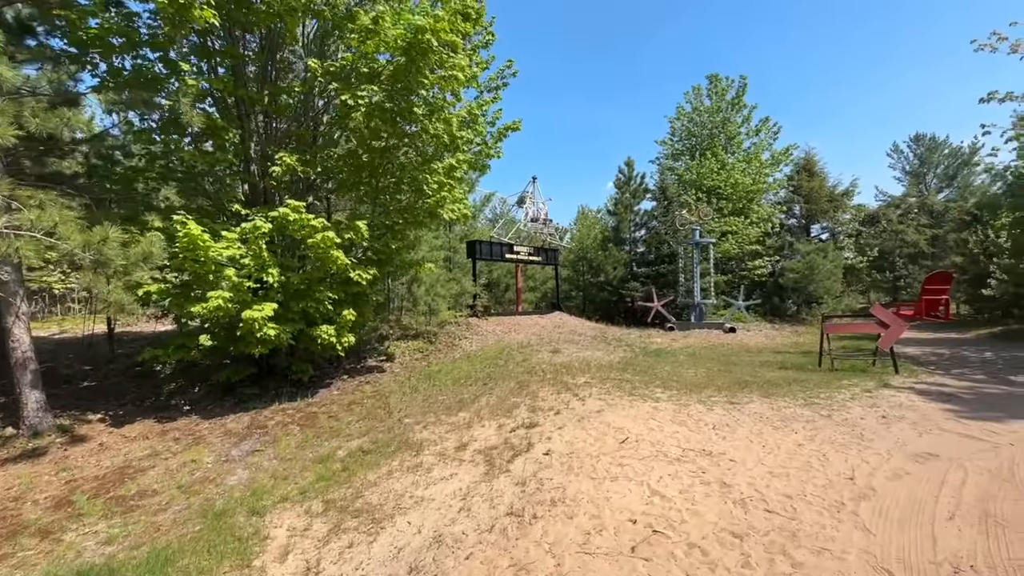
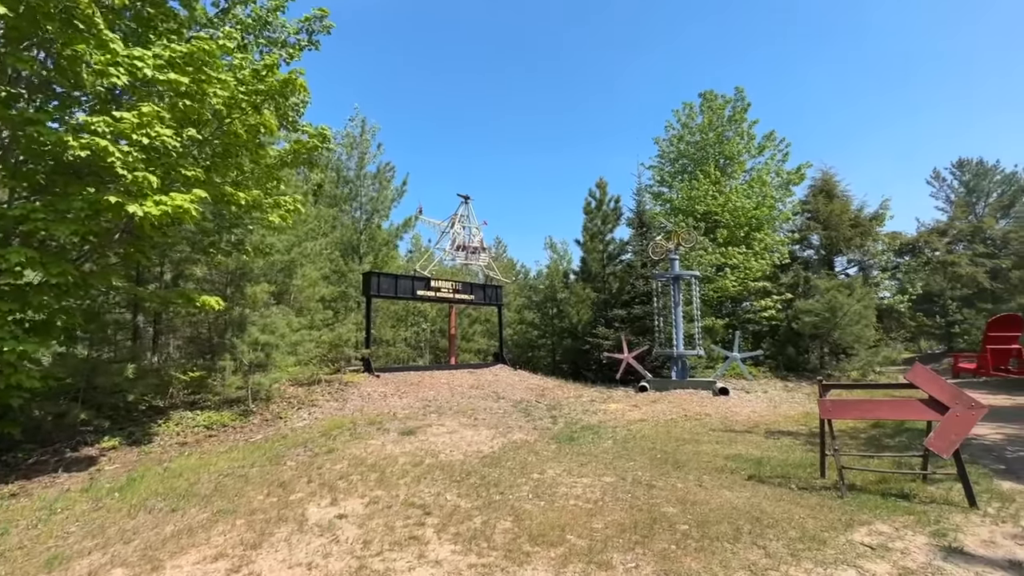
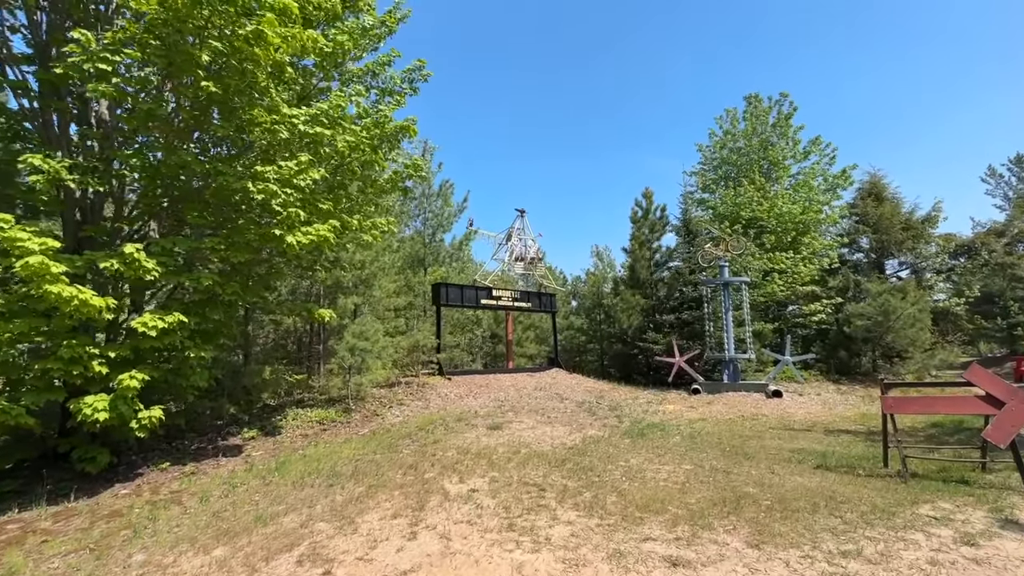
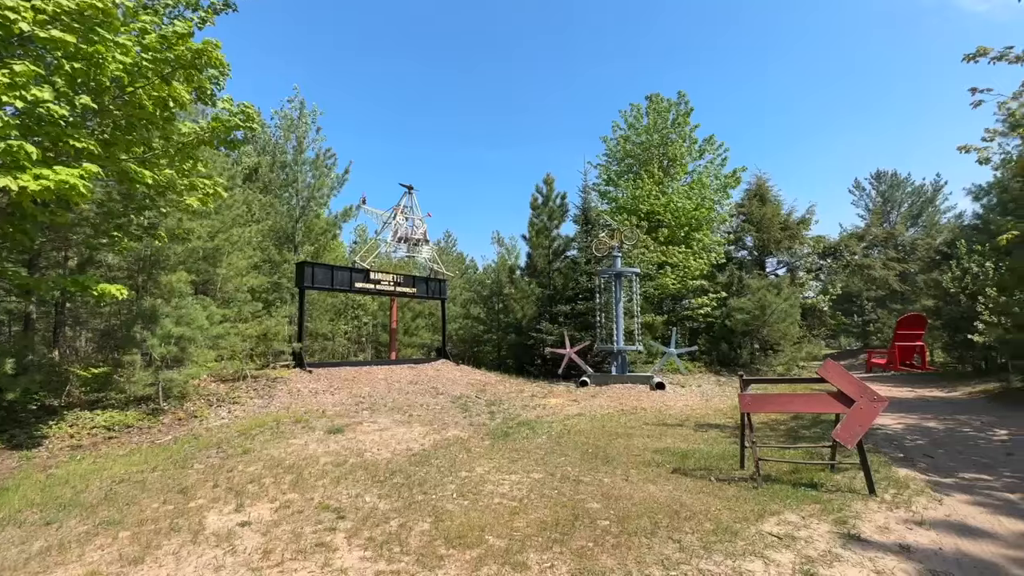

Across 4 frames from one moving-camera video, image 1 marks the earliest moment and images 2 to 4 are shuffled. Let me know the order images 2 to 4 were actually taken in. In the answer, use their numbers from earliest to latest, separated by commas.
3, 2, 4
